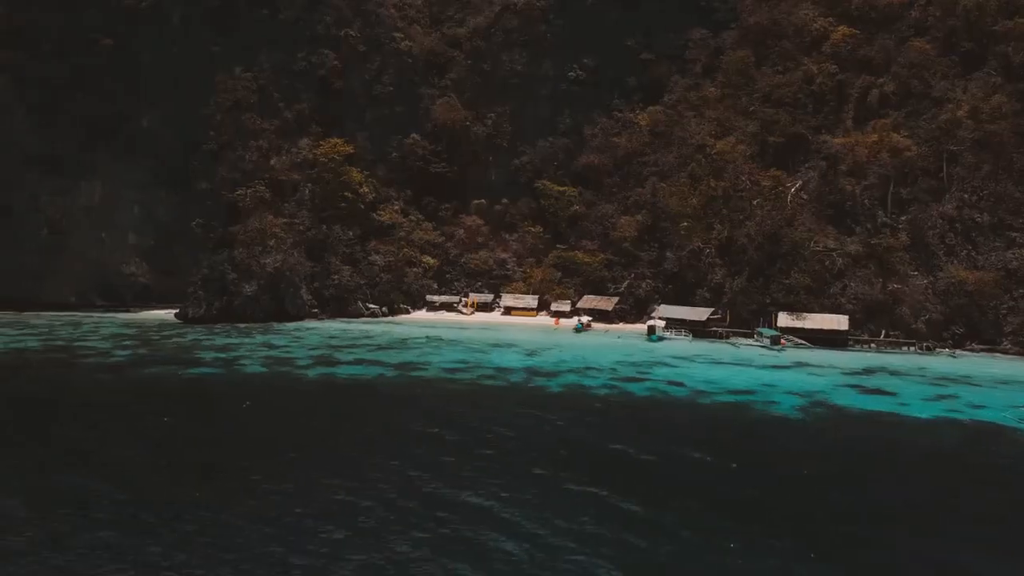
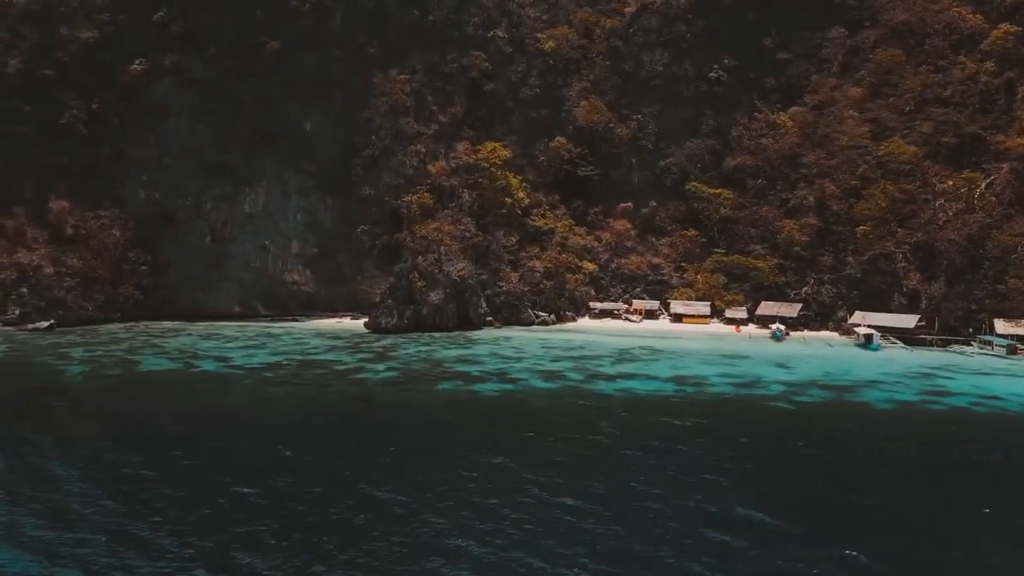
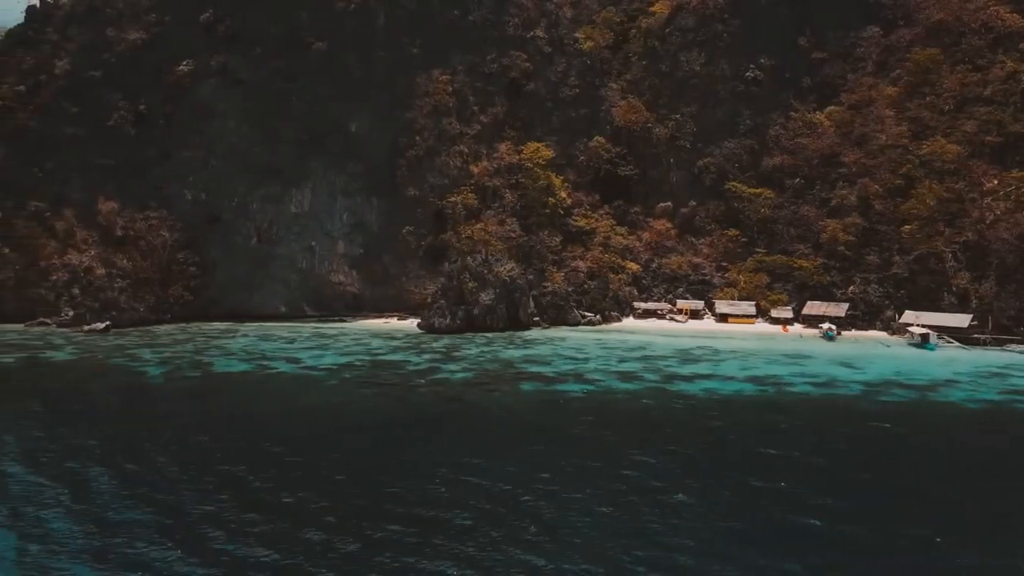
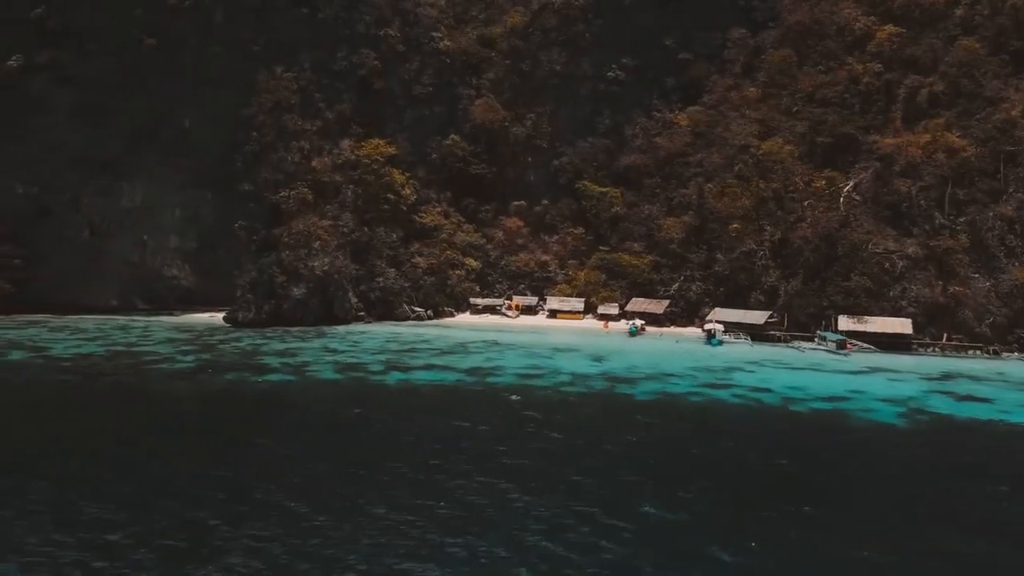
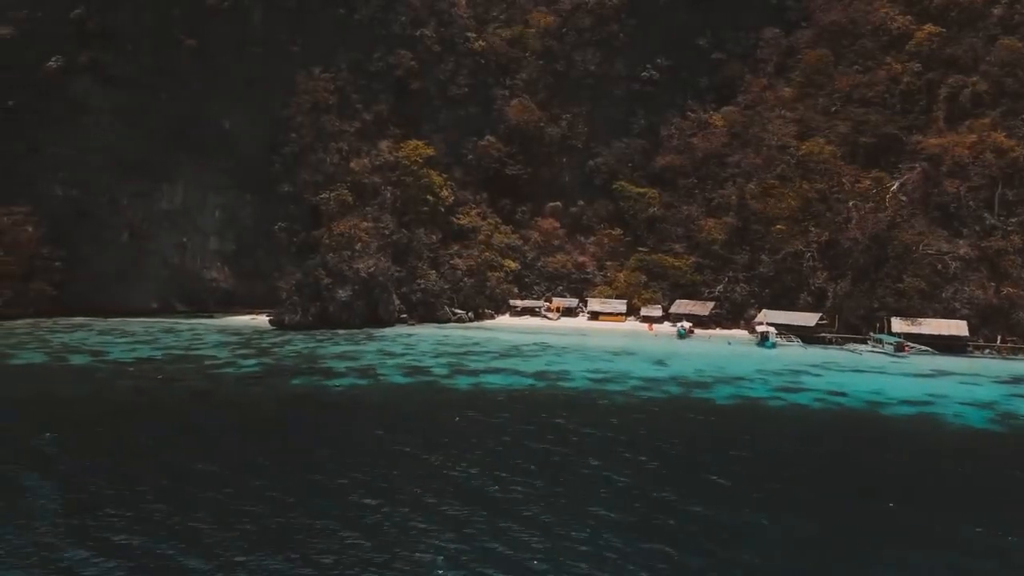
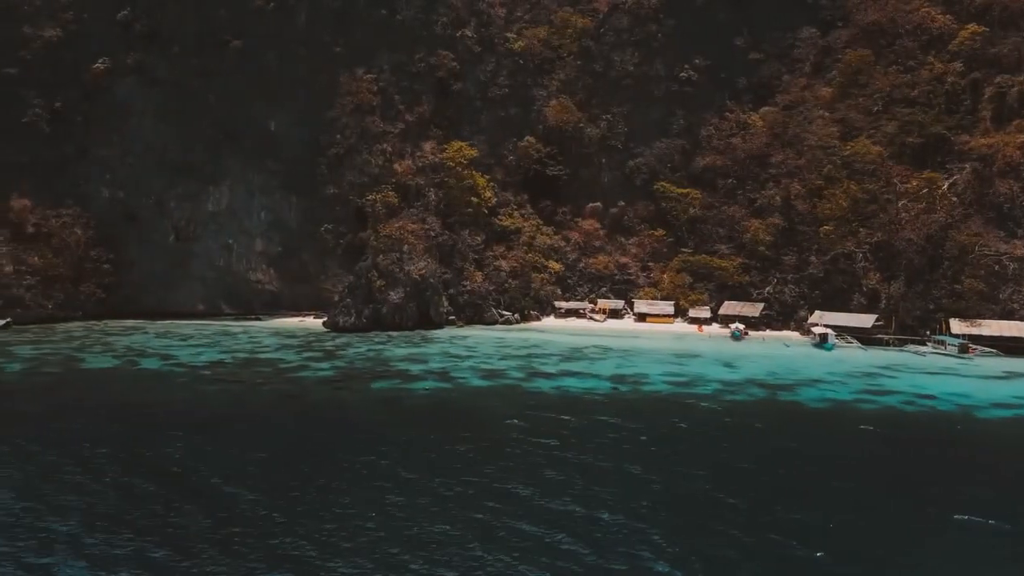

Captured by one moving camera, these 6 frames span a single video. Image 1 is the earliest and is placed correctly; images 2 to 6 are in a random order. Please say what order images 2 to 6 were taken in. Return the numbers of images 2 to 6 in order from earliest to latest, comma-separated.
4, 5, 6, 2, 3
